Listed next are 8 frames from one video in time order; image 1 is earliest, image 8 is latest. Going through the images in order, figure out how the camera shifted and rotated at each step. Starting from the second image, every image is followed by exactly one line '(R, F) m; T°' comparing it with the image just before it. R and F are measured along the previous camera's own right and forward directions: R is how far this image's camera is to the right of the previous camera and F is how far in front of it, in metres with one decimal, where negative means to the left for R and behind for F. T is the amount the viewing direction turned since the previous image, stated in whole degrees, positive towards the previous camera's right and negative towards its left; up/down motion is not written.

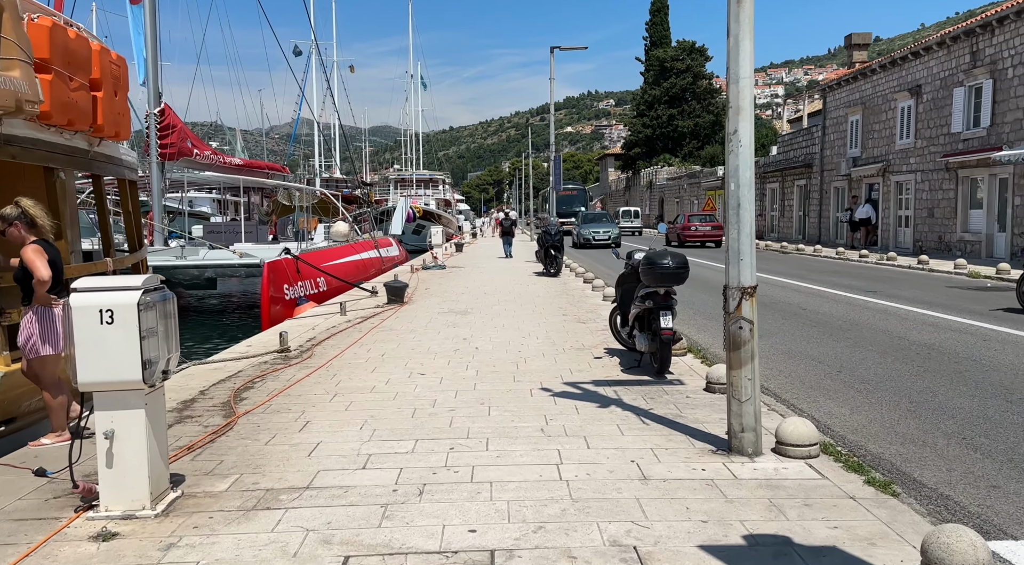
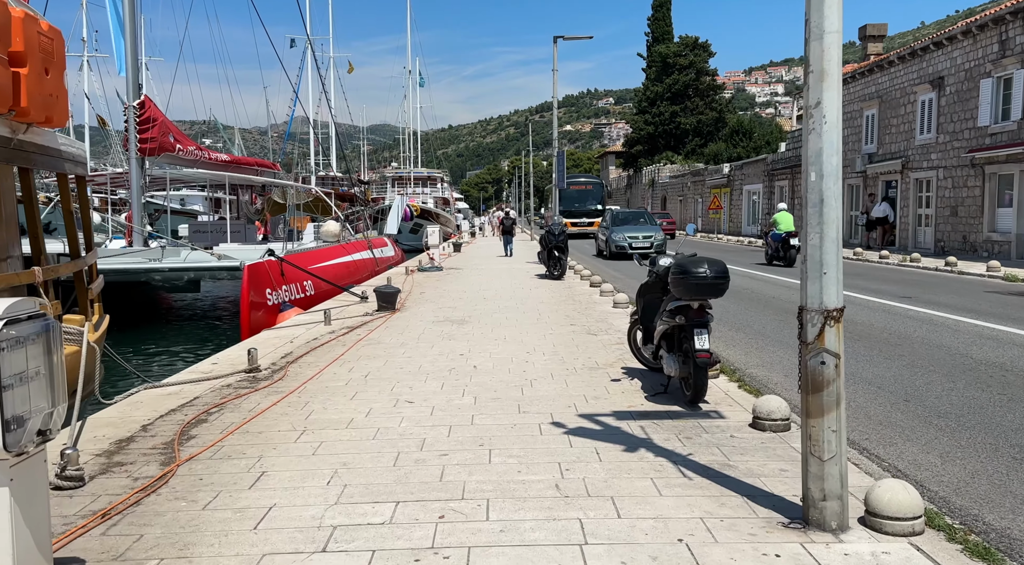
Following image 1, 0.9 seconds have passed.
(0.0, +1.2) m; 0°
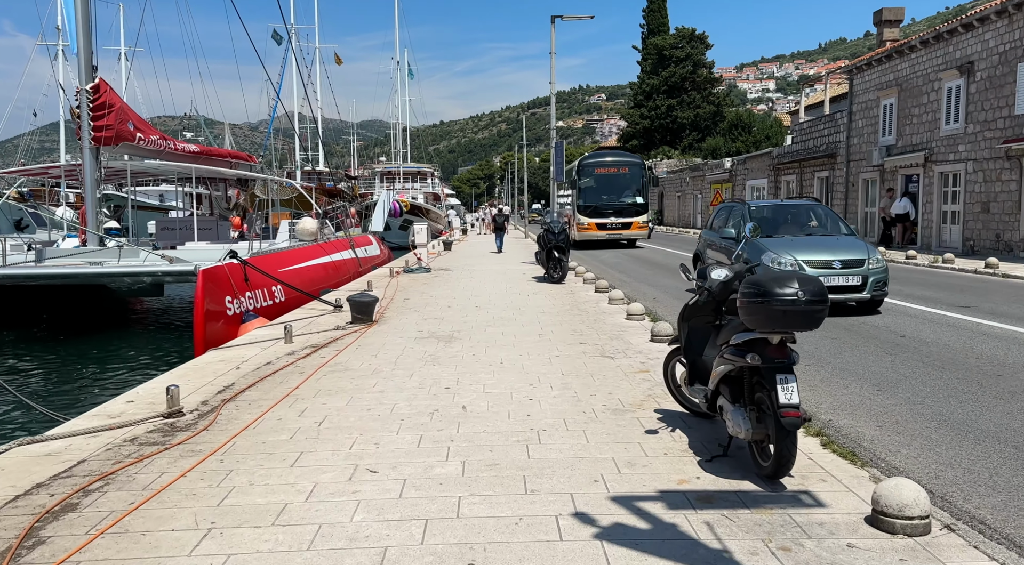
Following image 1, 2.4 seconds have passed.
(-0.1, +1.8) m; +1°
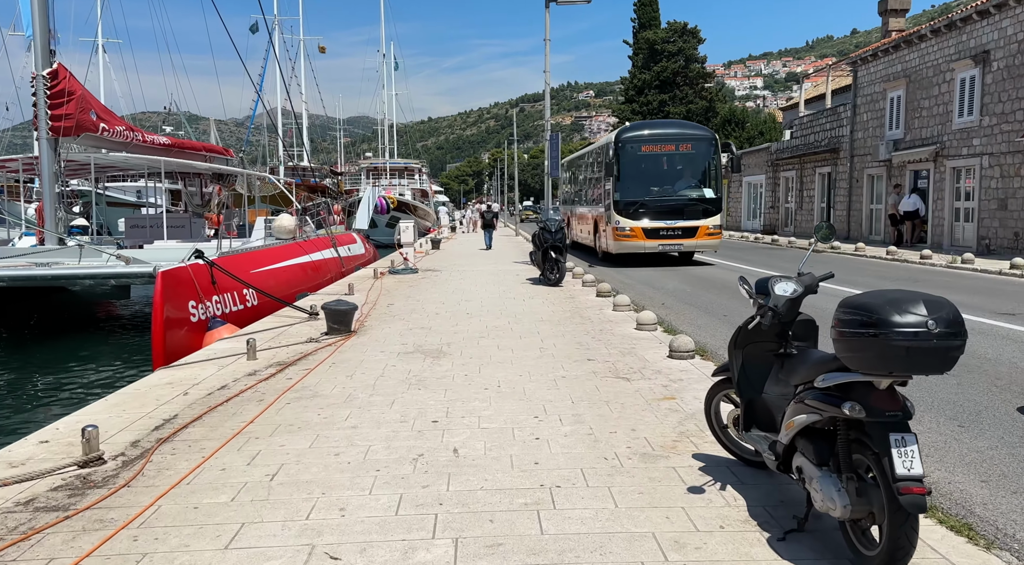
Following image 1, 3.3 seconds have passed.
(-0.1, +1.2) m; +1°
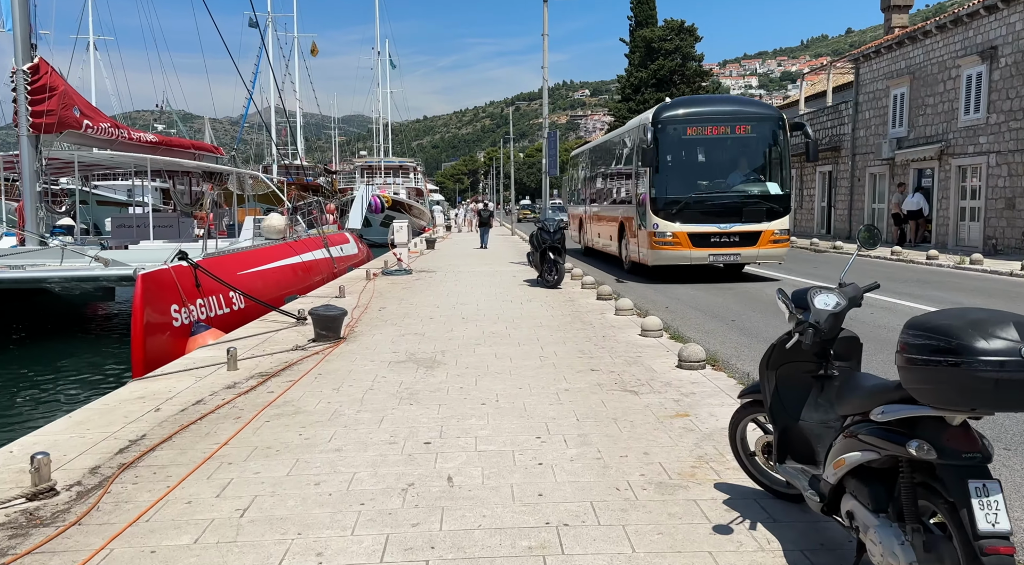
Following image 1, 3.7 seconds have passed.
(0.0, +0.5) m; 0°
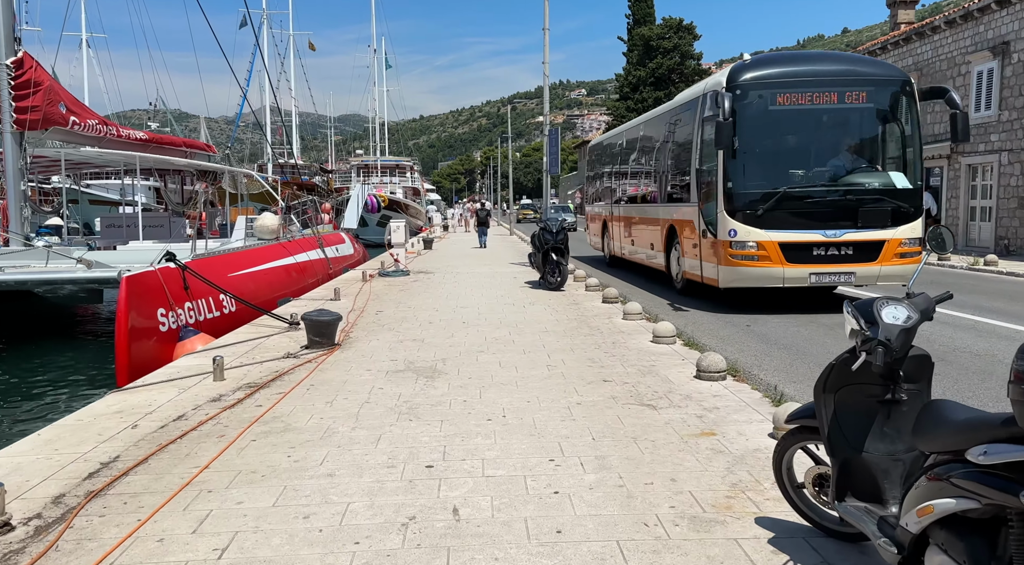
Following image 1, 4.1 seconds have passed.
(-0.1, +0.5) m; 0°
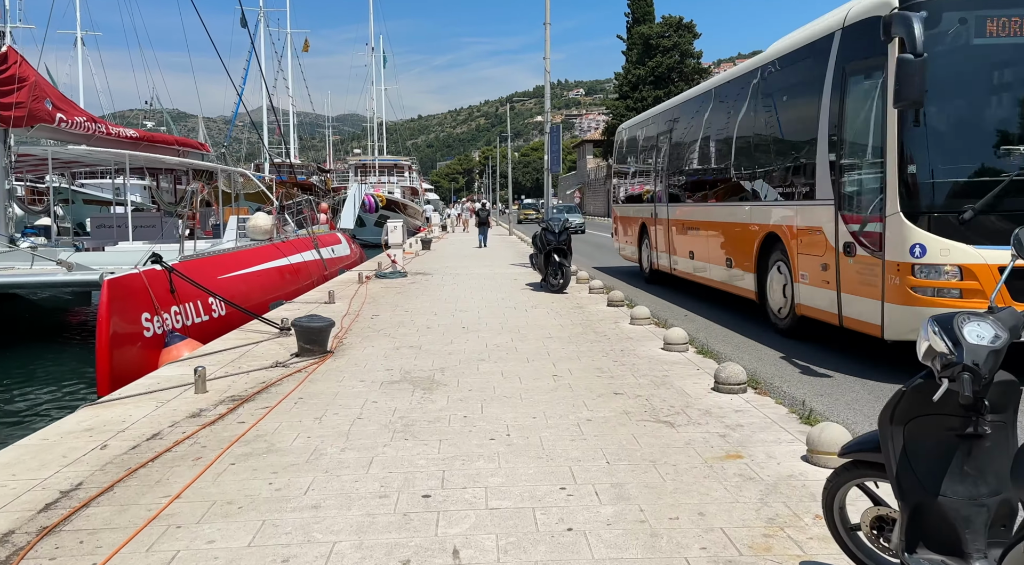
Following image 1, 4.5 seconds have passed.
(0.0, +0.5) m; 0°
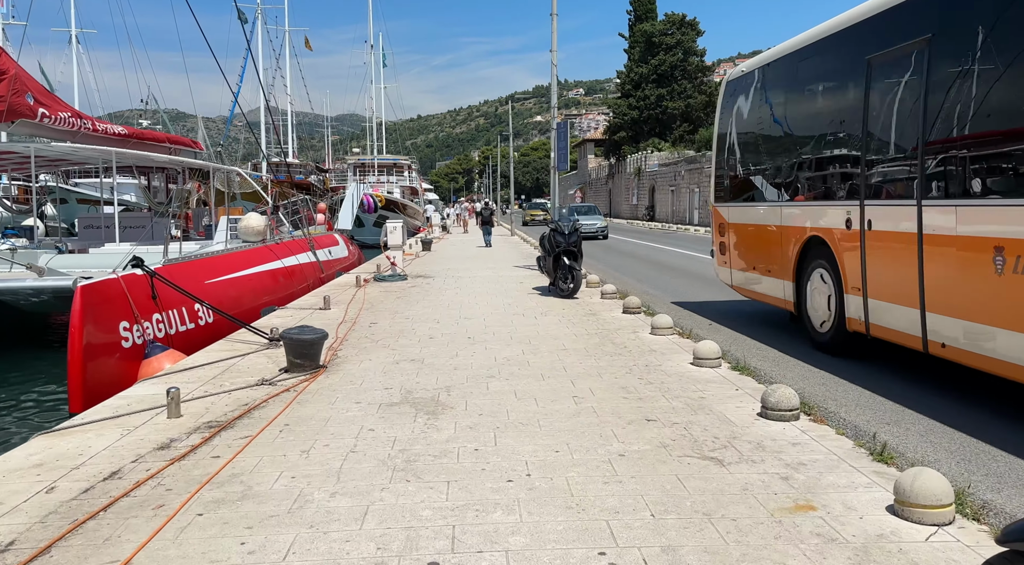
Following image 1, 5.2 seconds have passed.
(-0.1, +0.8) m; 0°
